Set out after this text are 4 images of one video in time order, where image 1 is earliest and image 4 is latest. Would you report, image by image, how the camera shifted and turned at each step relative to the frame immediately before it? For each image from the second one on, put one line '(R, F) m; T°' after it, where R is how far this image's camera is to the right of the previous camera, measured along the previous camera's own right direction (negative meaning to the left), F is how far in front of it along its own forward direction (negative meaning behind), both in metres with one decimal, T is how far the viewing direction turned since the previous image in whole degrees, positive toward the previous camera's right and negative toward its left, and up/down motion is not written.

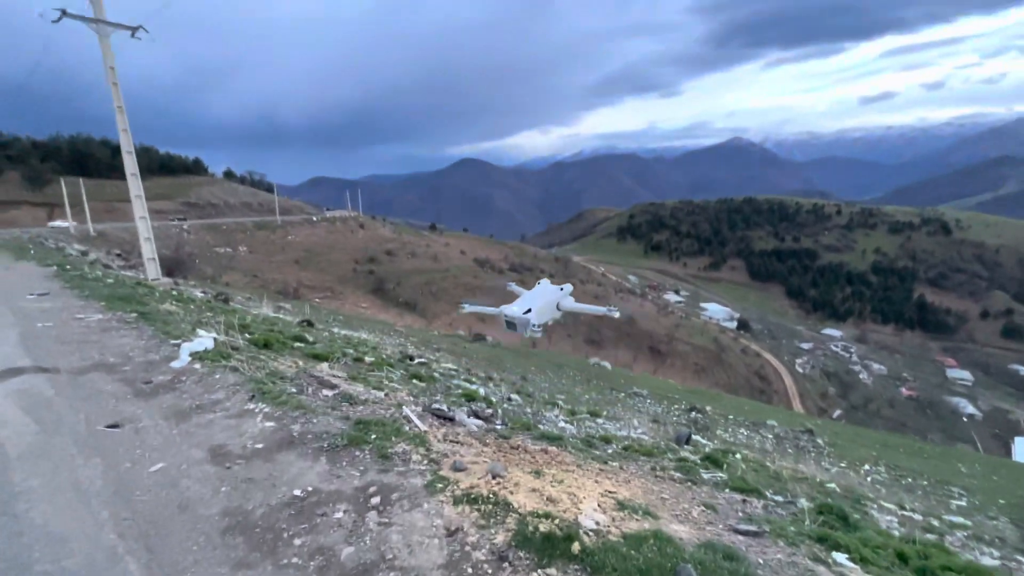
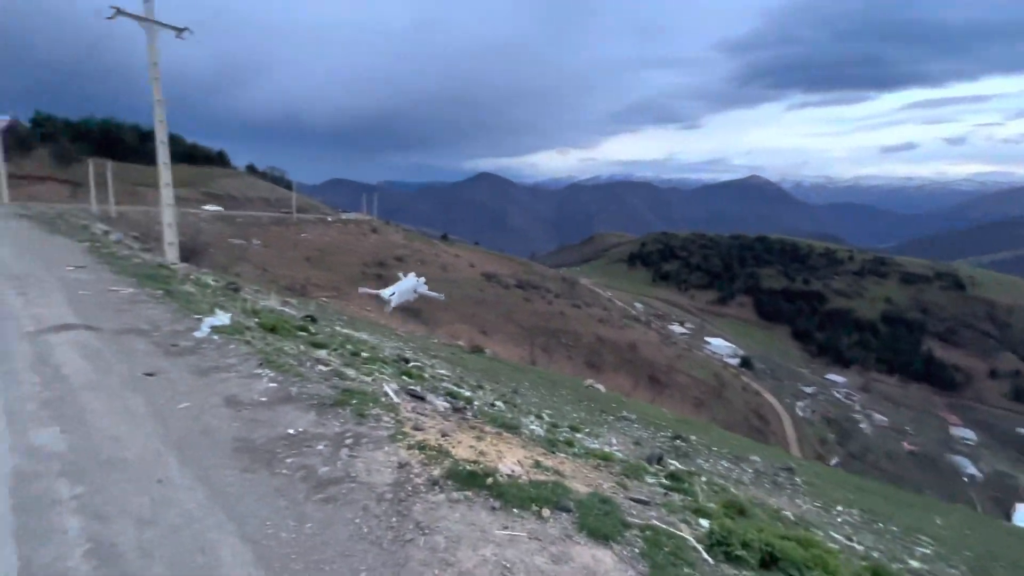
(+0.5, -1.1) m; -1°
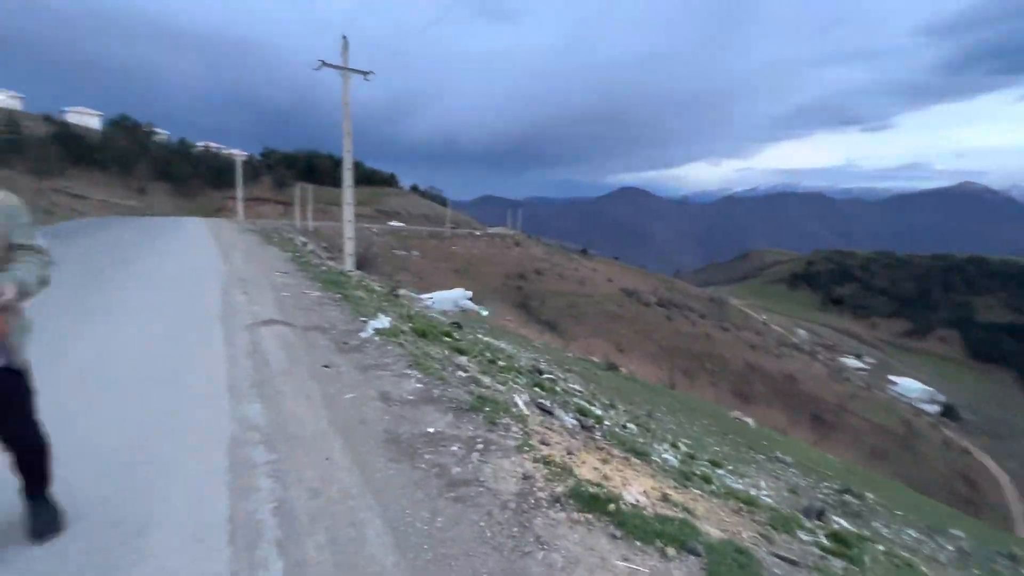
(+0.1, 0.0) m; -17°
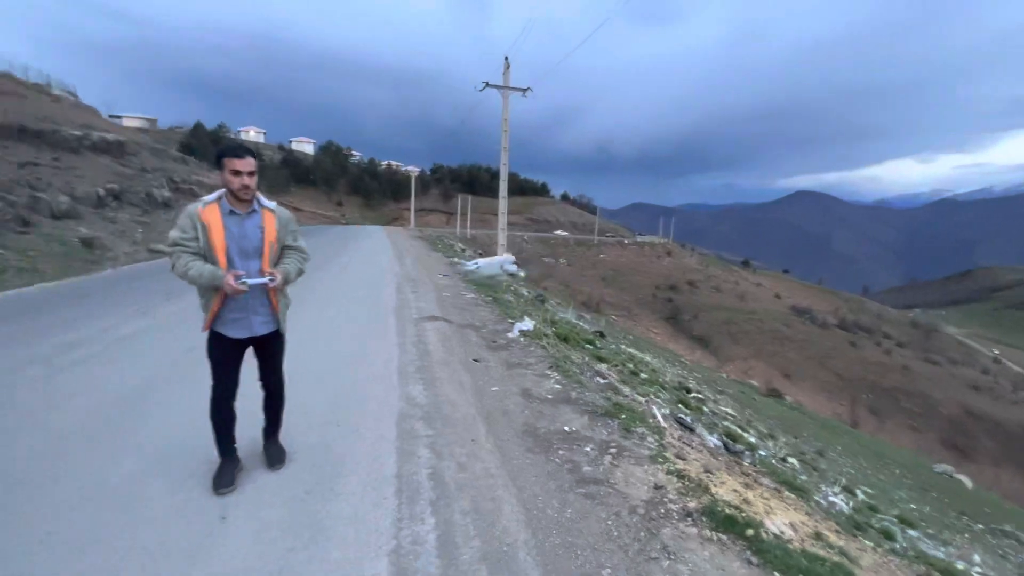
(+0.1, -0.2) m; -18°
